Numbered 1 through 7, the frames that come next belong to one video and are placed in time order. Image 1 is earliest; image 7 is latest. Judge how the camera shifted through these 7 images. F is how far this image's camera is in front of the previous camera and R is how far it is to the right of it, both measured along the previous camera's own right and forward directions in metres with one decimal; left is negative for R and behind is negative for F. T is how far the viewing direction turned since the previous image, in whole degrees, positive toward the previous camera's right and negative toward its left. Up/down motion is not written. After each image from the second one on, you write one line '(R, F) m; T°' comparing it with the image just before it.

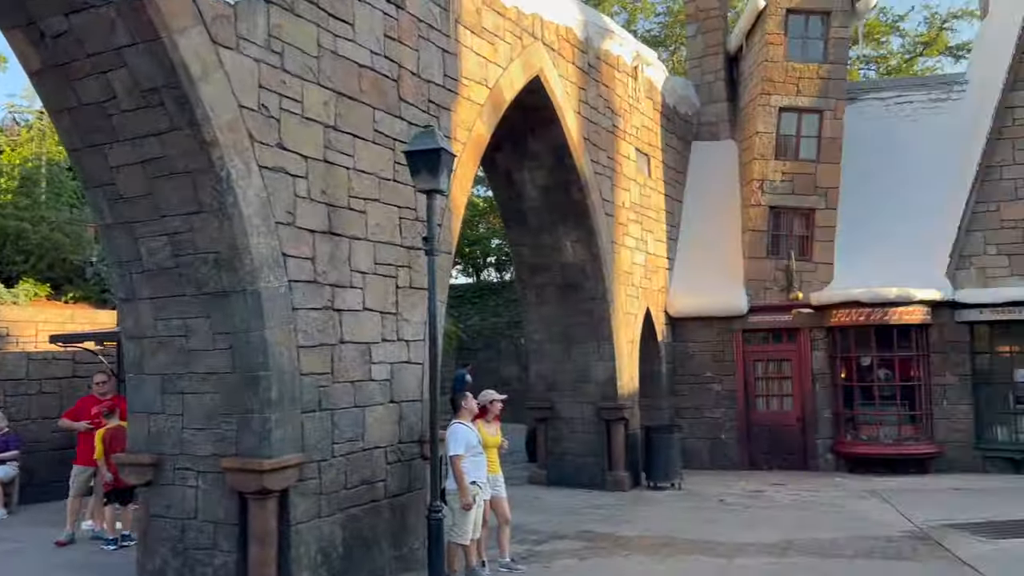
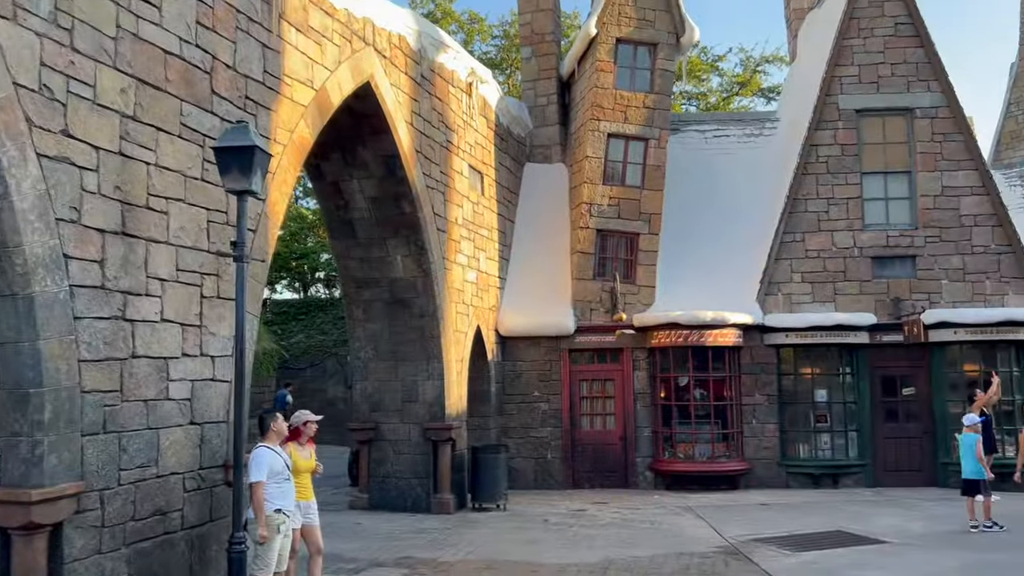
(+0.1, +0.3) m; +11°
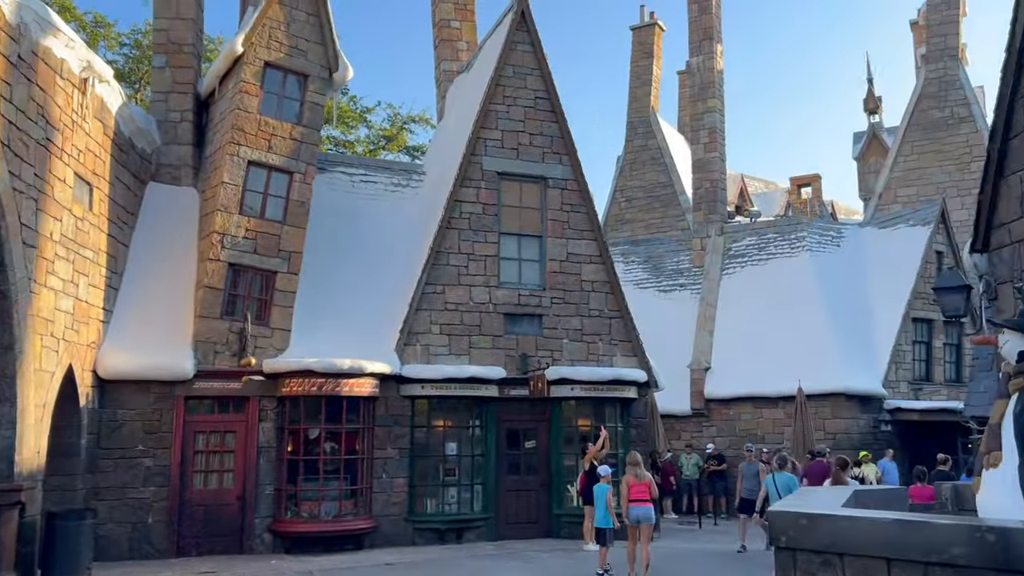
(+0.1, +0.8) m; +24°
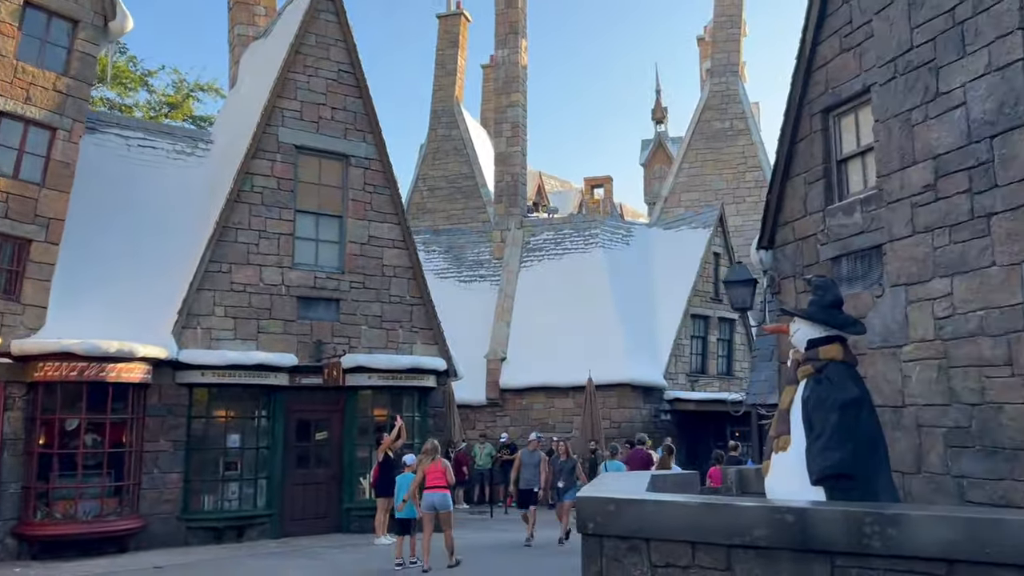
(0.0, +0.4) m; +14°
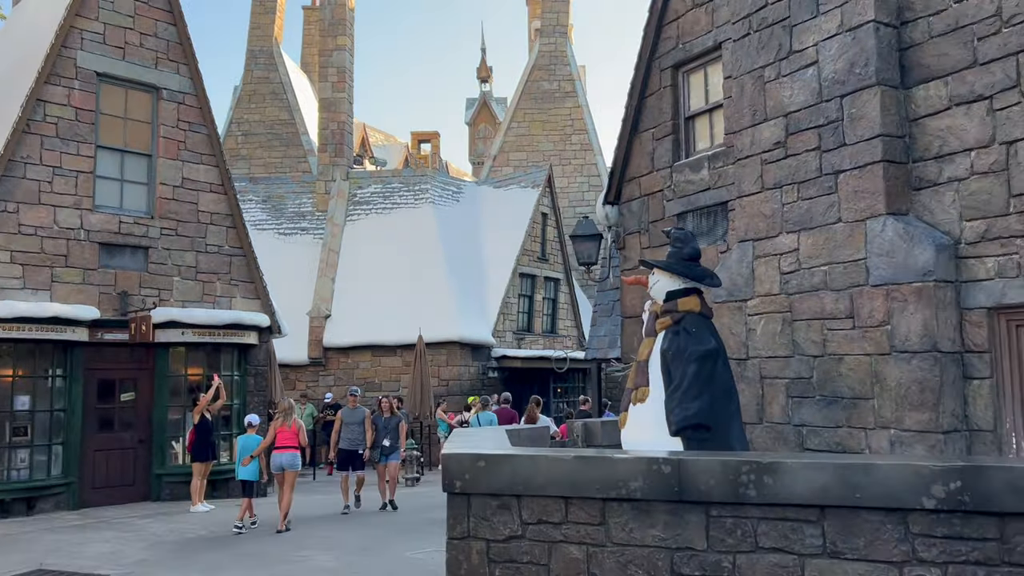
(-0.2, +0.4) m; +12°
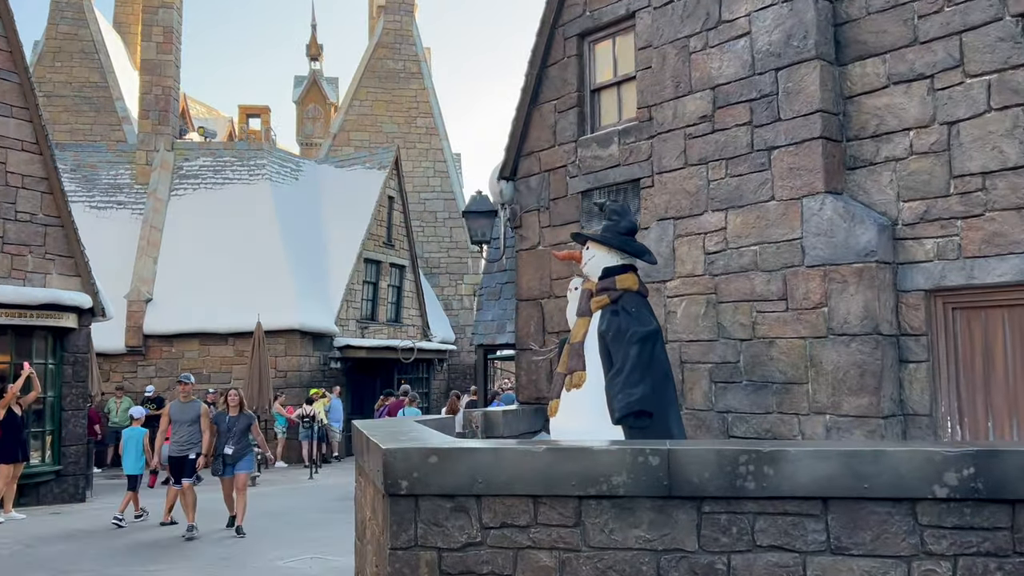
(-0.6, +0.7) m; +12°
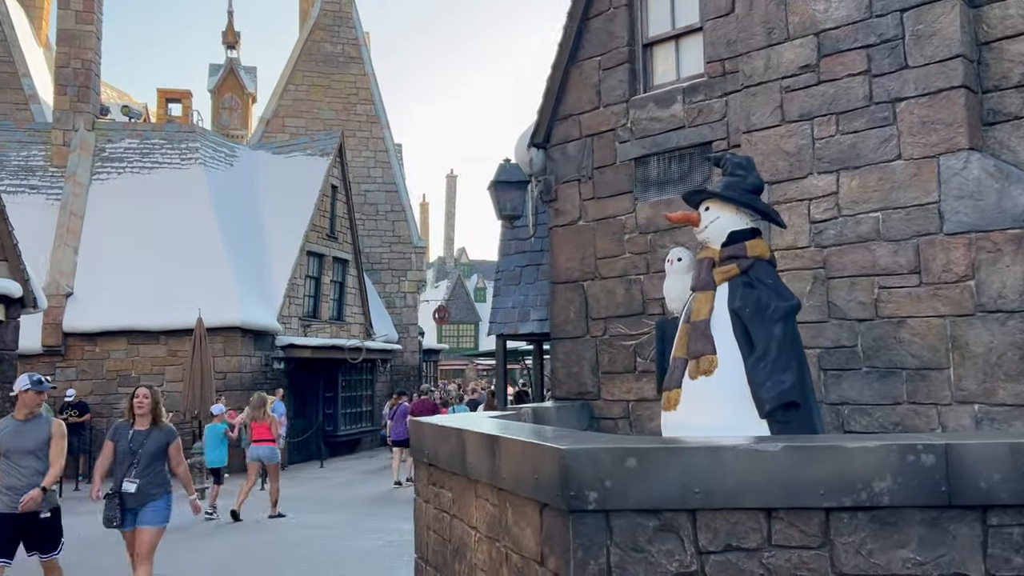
(-1.0, +1.0) m; +6°
